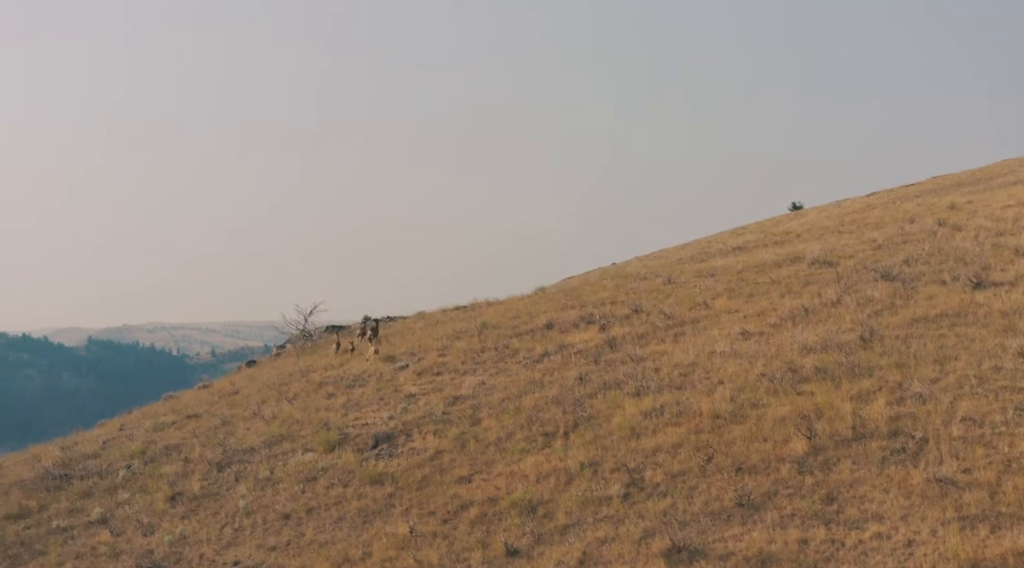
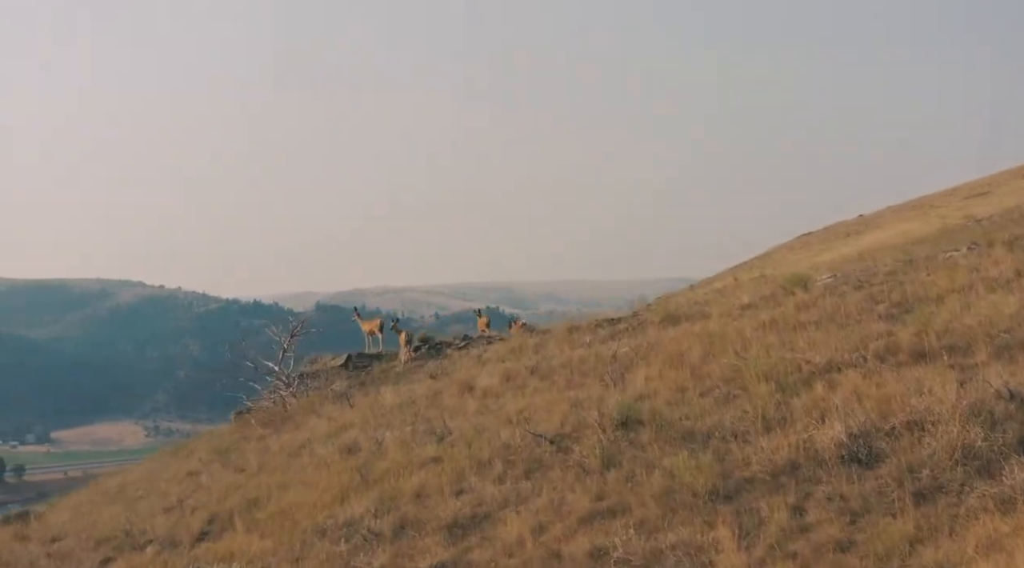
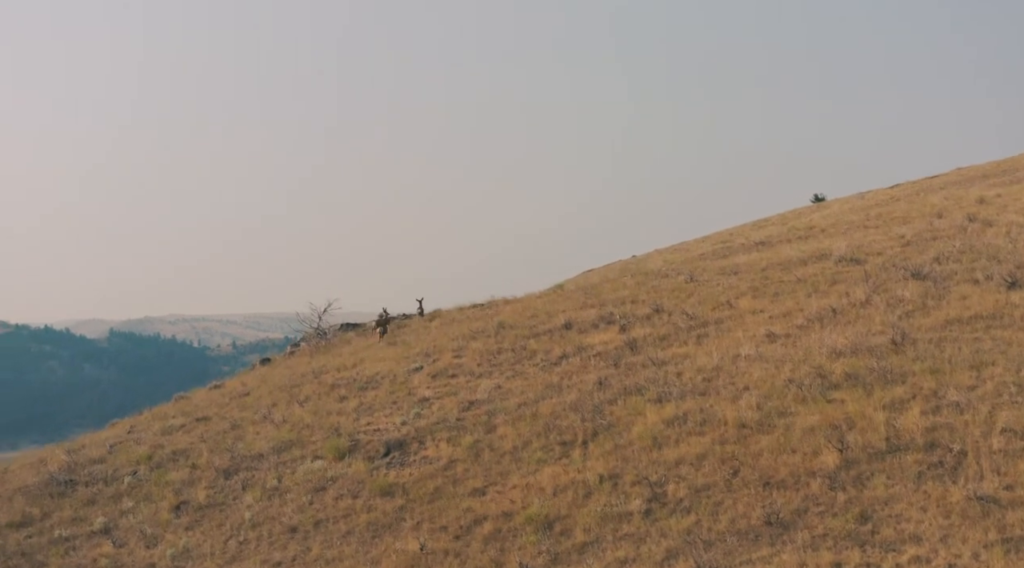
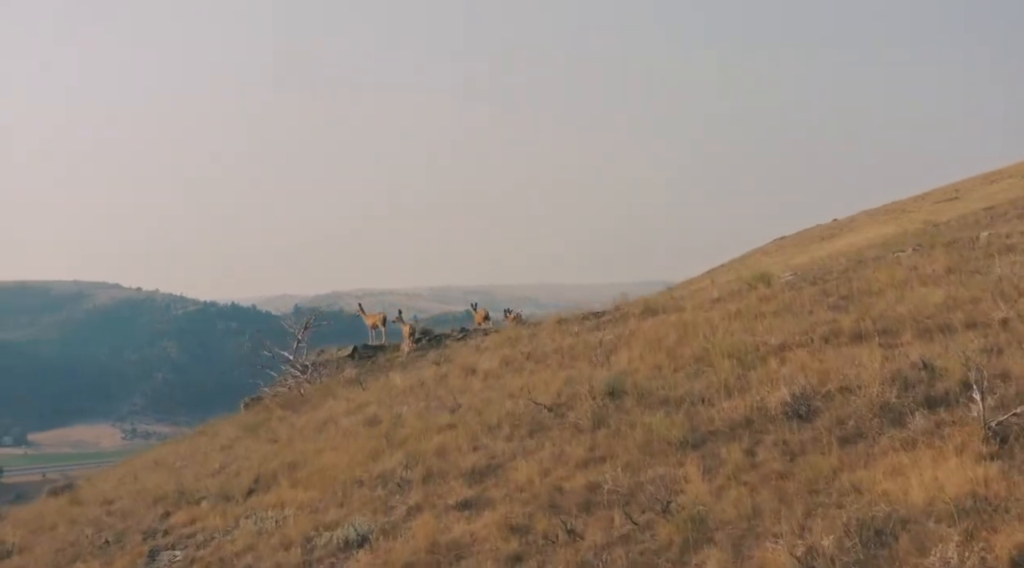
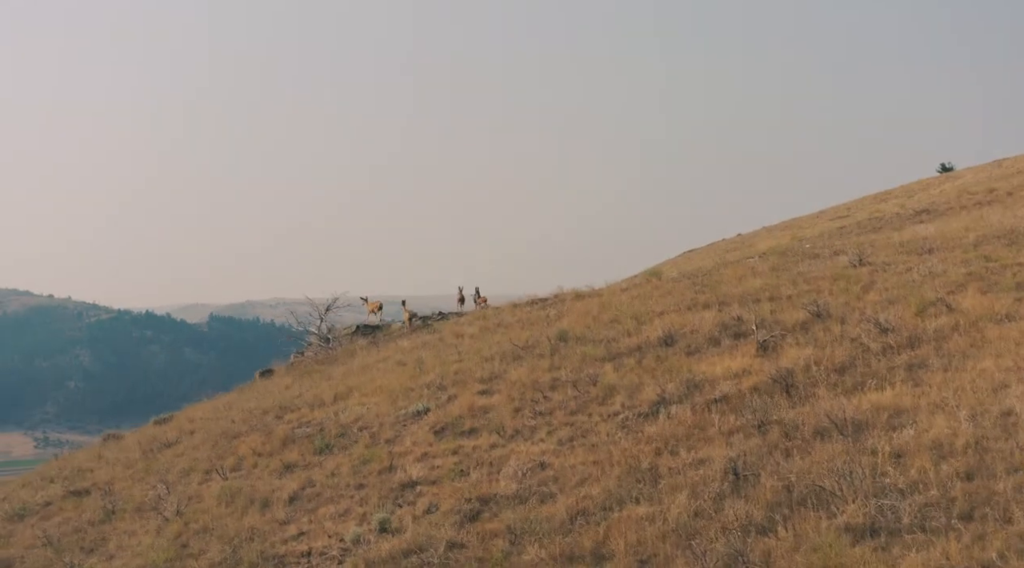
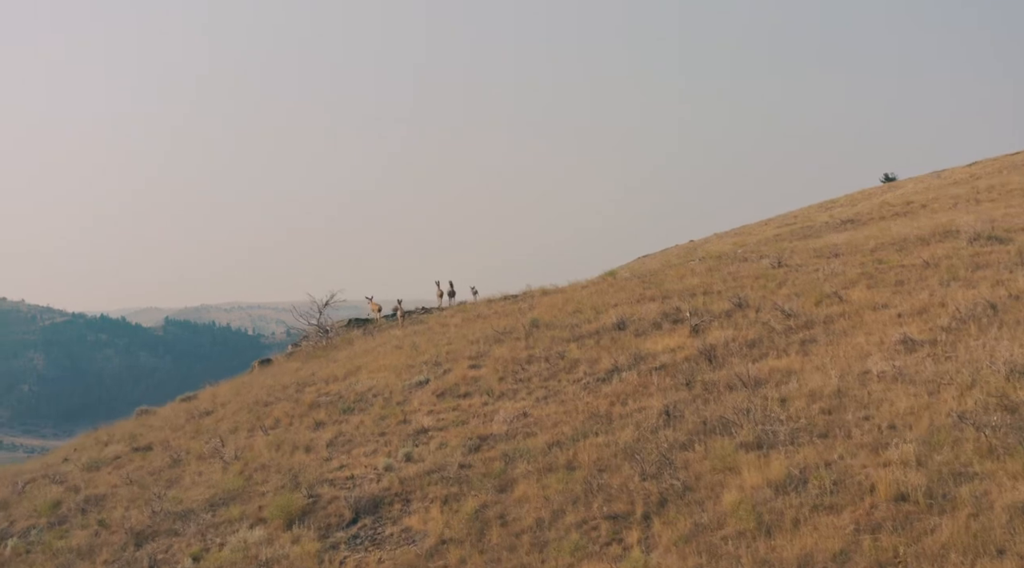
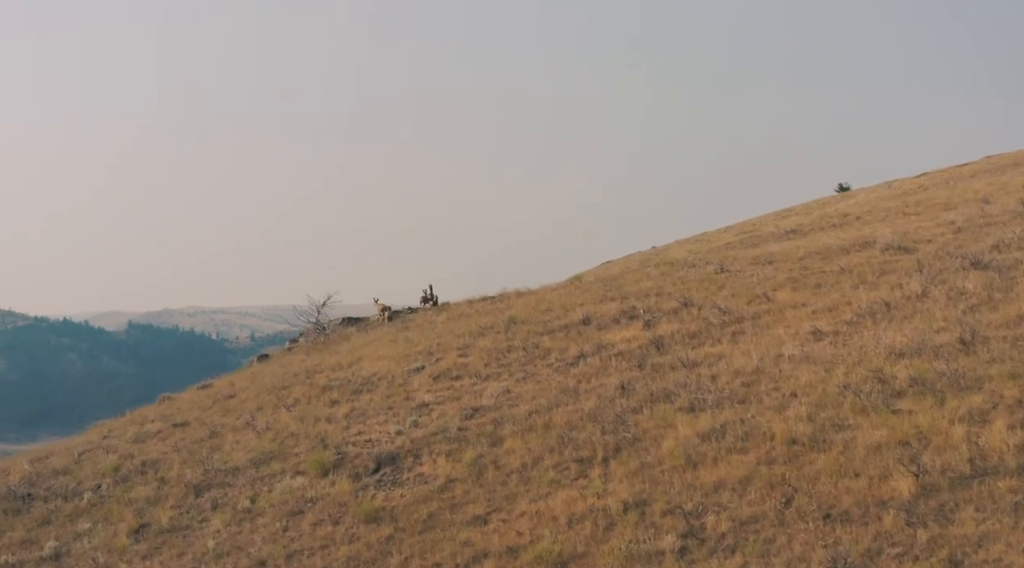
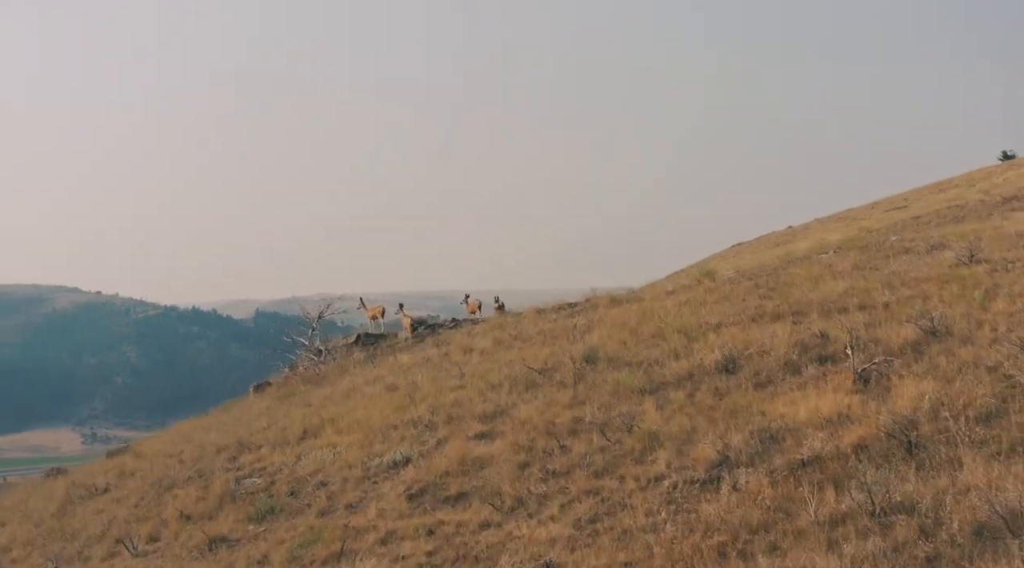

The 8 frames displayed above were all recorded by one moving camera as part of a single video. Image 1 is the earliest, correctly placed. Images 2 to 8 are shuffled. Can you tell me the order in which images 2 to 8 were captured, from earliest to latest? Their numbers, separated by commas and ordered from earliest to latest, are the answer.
3, 7, 6, 5, 8, 4, 2
